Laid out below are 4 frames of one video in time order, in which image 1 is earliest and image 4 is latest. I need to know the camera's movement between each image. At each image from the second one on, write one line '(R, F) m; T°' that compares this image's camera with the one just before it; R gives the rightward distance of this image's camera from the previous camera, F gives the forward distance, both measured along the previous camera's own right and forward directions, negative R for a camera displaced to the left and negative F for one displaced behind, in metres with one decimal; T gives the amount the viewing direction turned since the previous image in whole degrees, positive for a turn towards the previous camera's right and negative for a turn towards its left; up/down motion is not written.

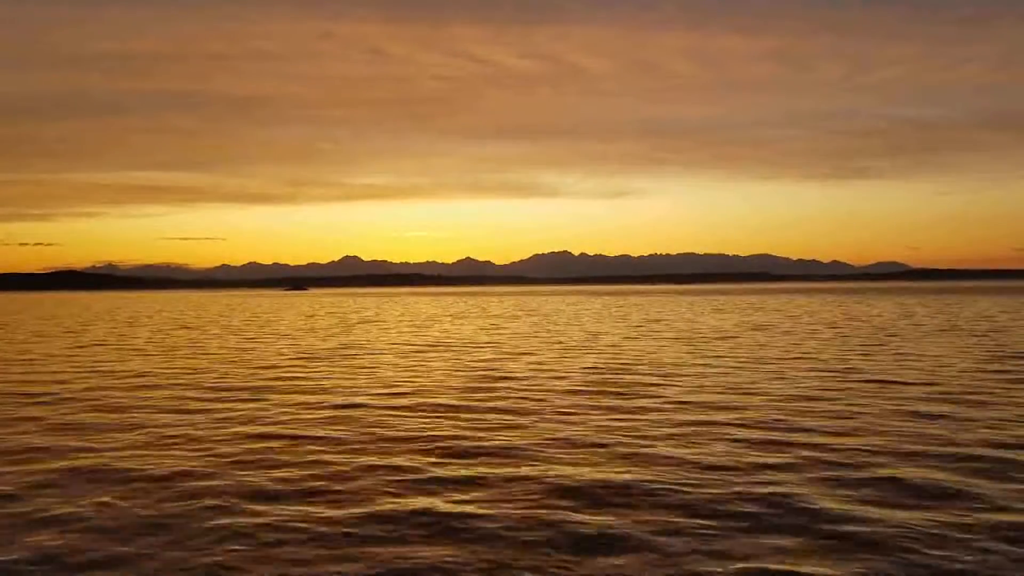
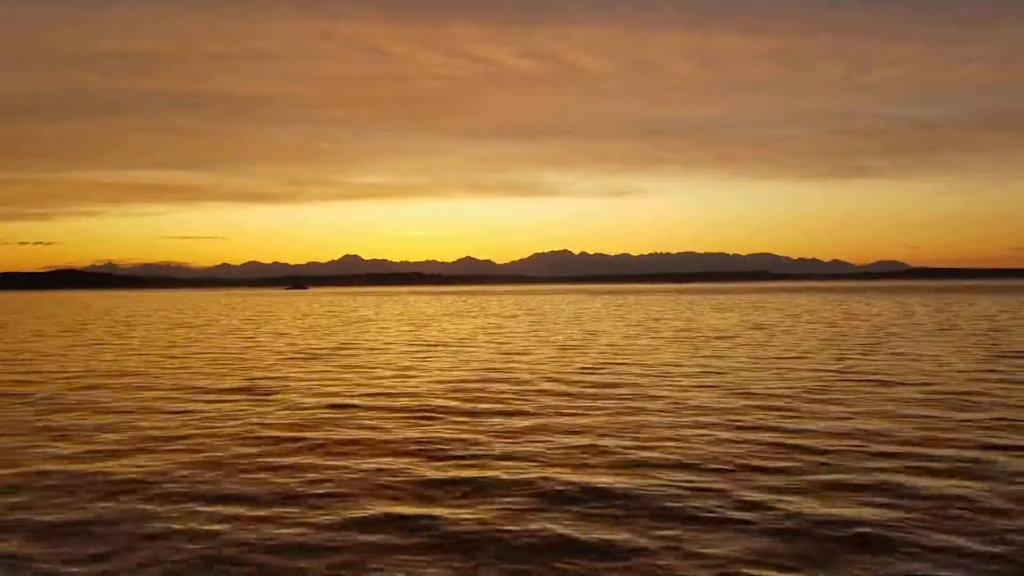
(+1.9, +0.8) m; -6°
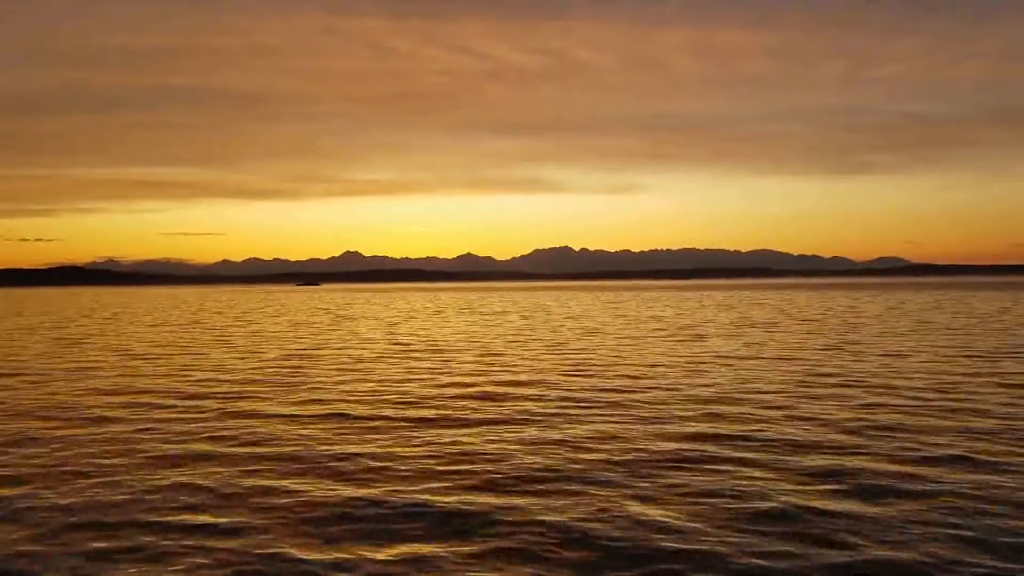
(0.0, 0.0) m; 0°
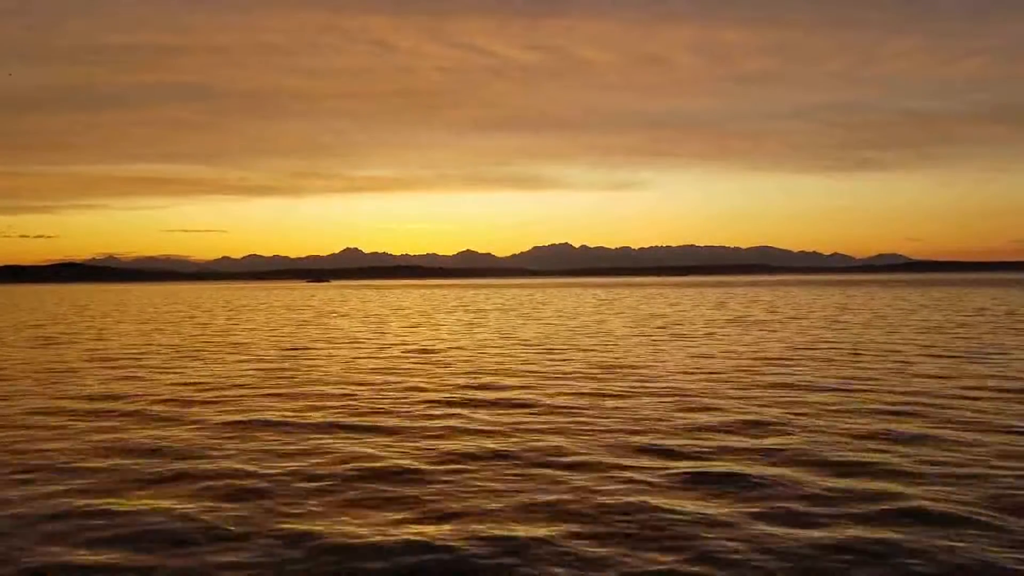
(0.0, 0.0) m; 0°
